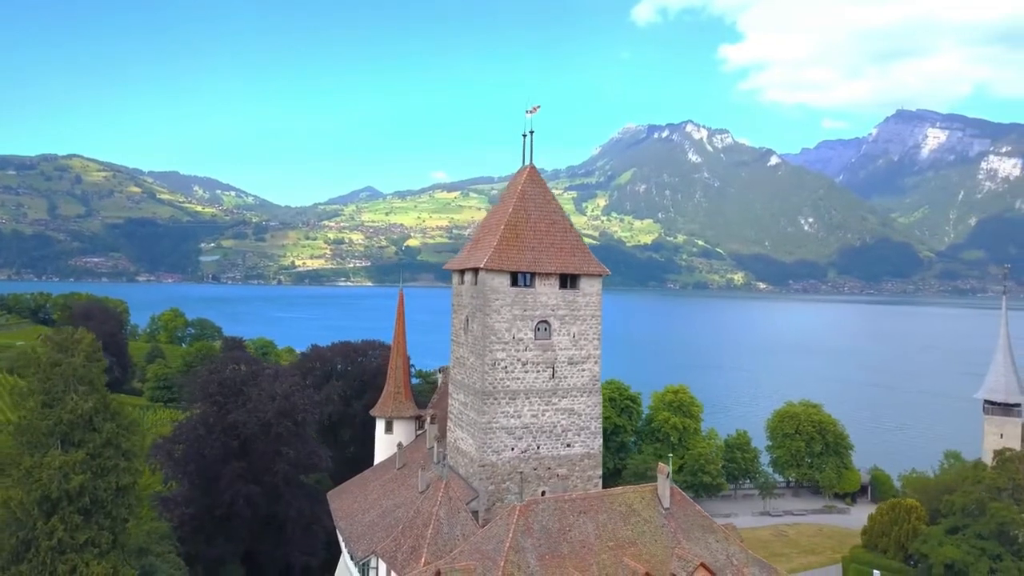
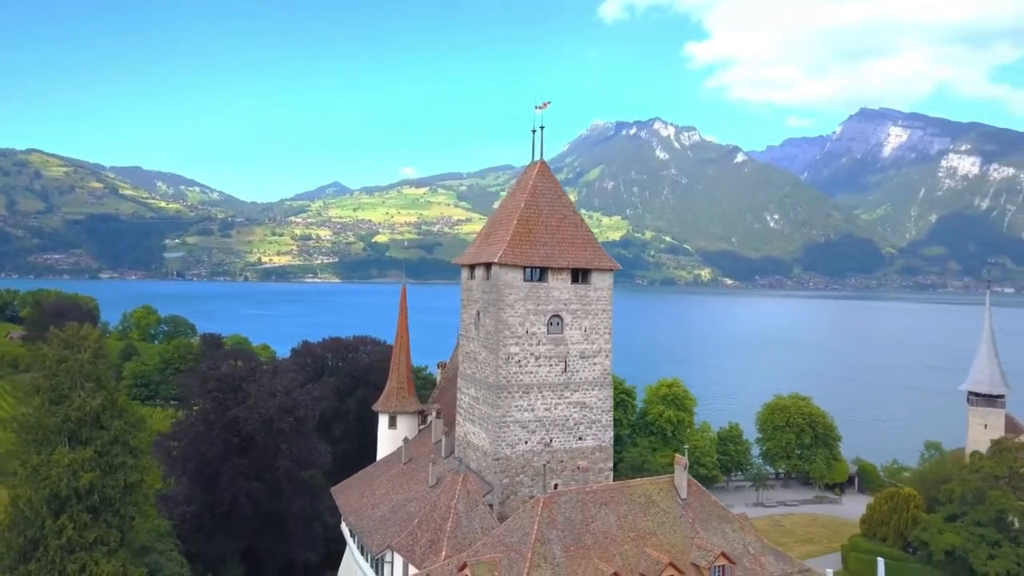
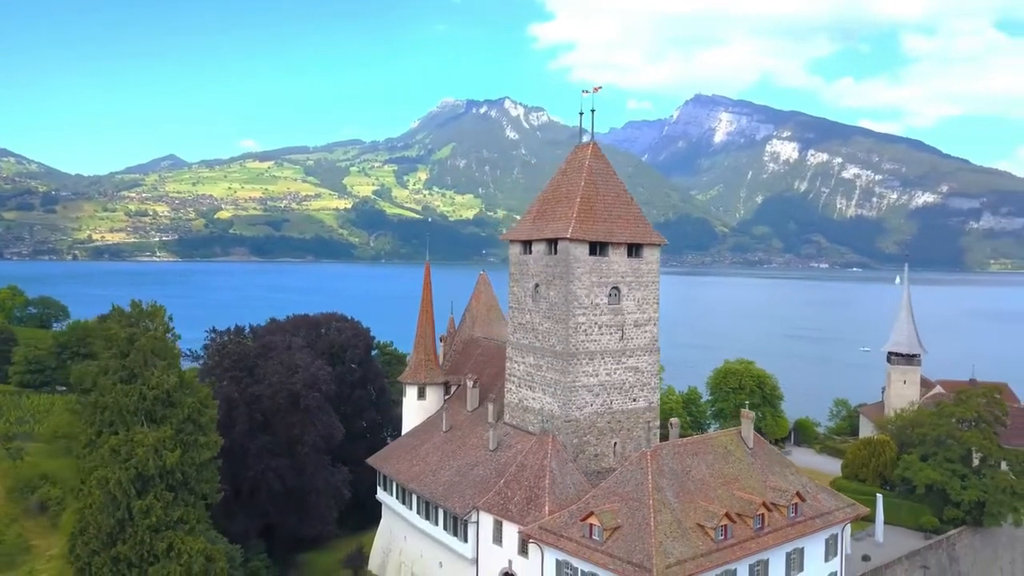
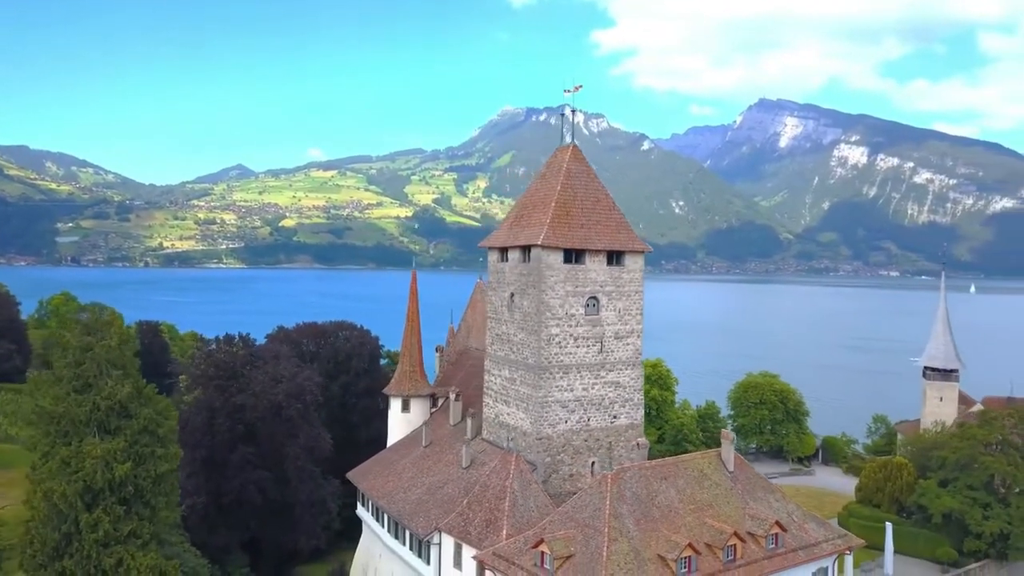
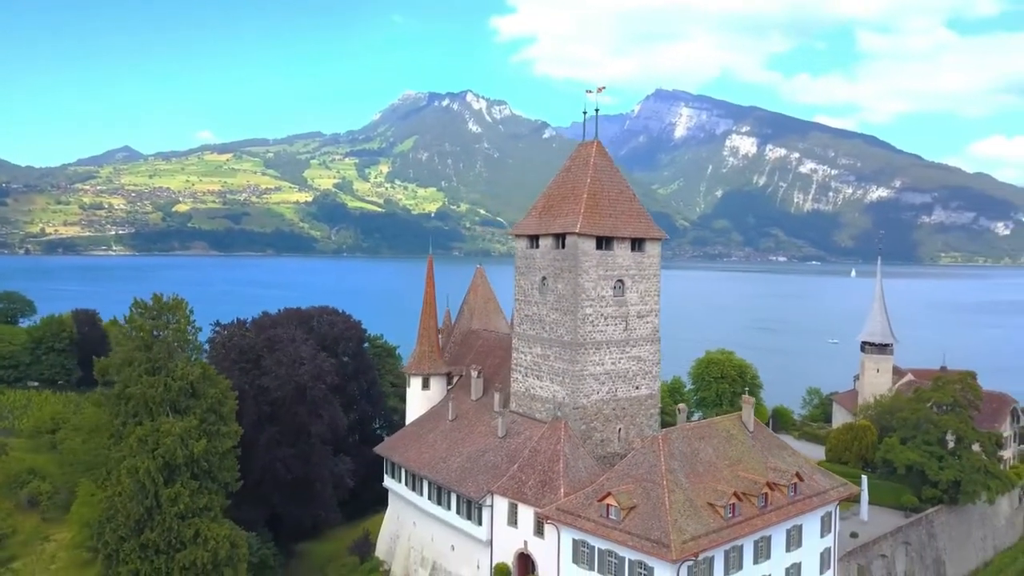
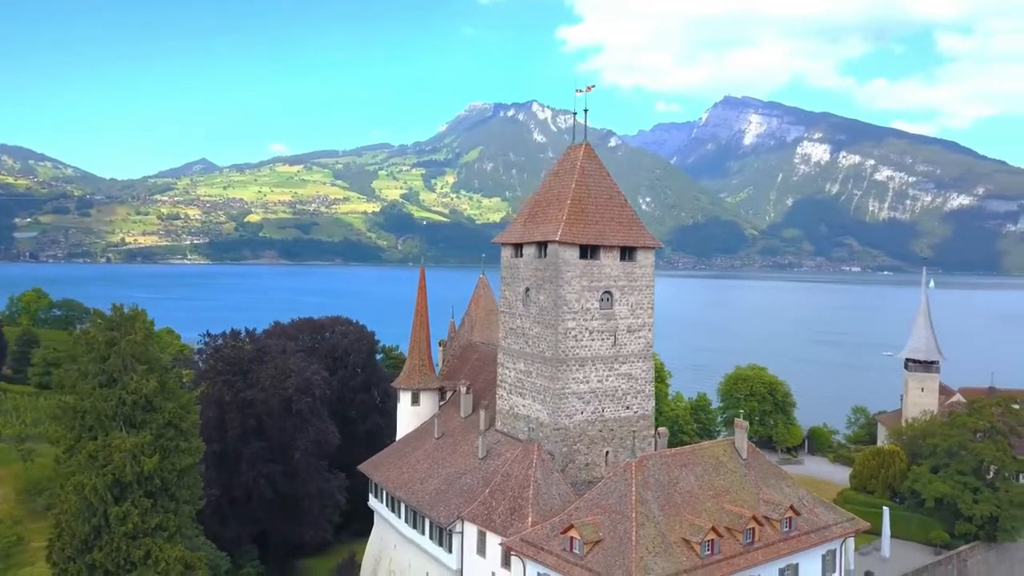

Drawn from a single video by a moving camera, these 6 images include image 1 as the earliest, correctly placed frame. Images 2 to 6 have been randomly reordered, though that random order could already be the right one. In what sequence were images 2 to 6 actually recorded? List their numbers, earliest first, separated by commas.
2, 4, 6, 3, 5
